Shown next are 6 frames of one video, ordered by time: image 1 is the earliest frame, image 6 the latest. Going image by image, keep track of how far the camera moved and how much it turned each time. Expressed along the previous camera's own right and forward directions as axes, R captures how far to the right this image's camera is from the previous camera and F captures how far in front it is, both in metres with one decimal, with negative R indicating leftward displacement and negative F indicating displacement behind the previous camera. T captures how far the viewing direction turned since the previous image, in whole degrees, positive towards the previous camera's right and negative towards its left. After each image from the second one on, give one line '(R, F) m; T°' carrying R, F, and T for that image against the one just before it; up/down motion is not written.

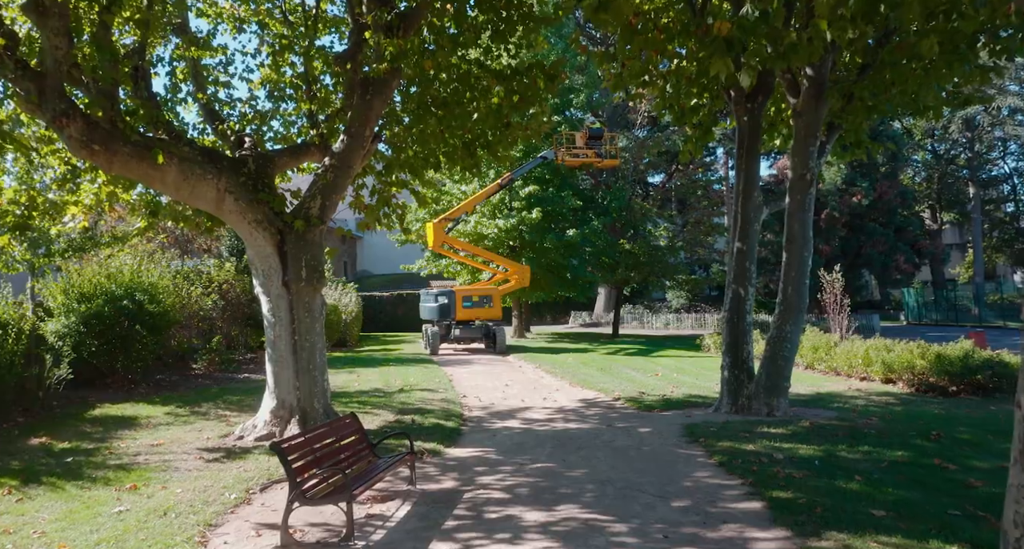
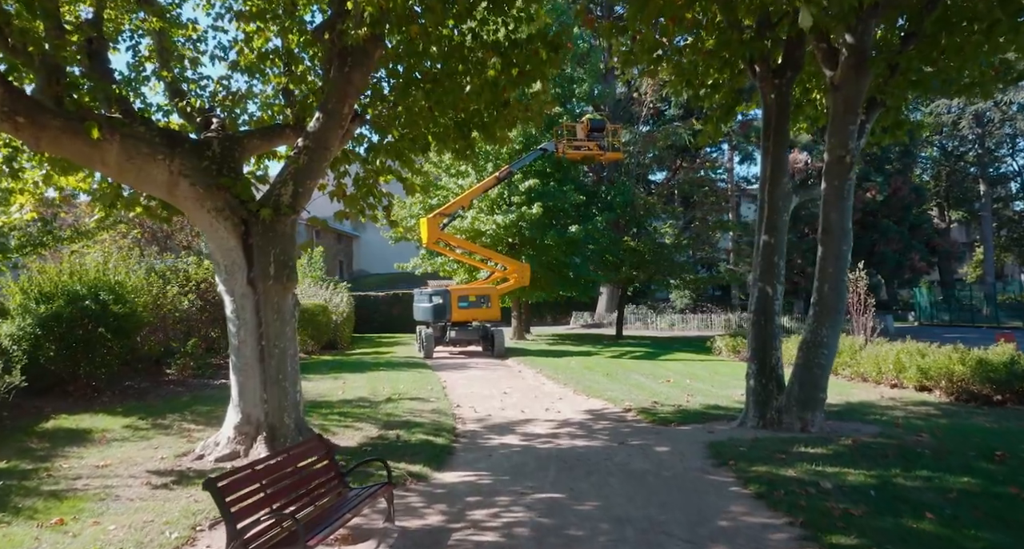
(0.0, +1.3) m; 0°
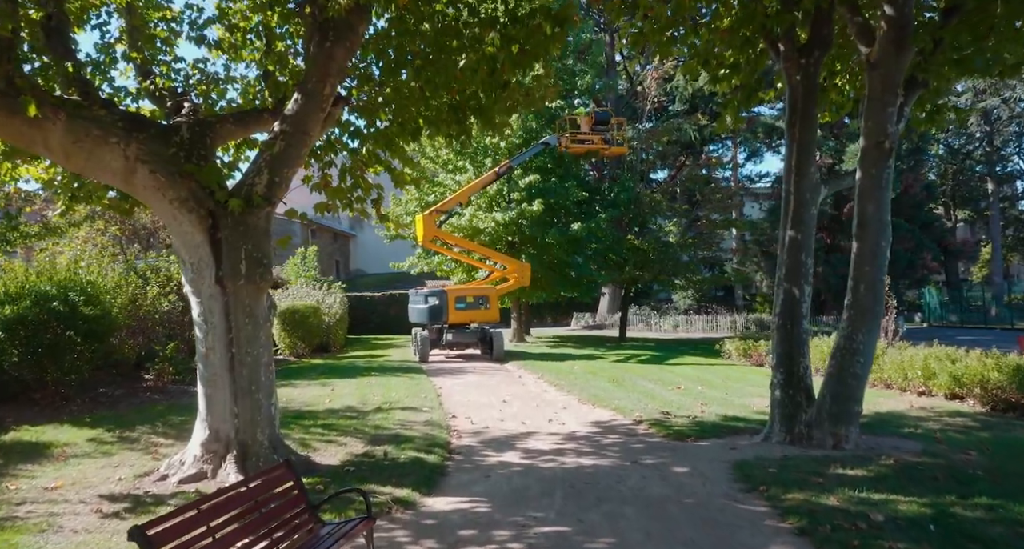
(0.0, +0.9) m; 0°
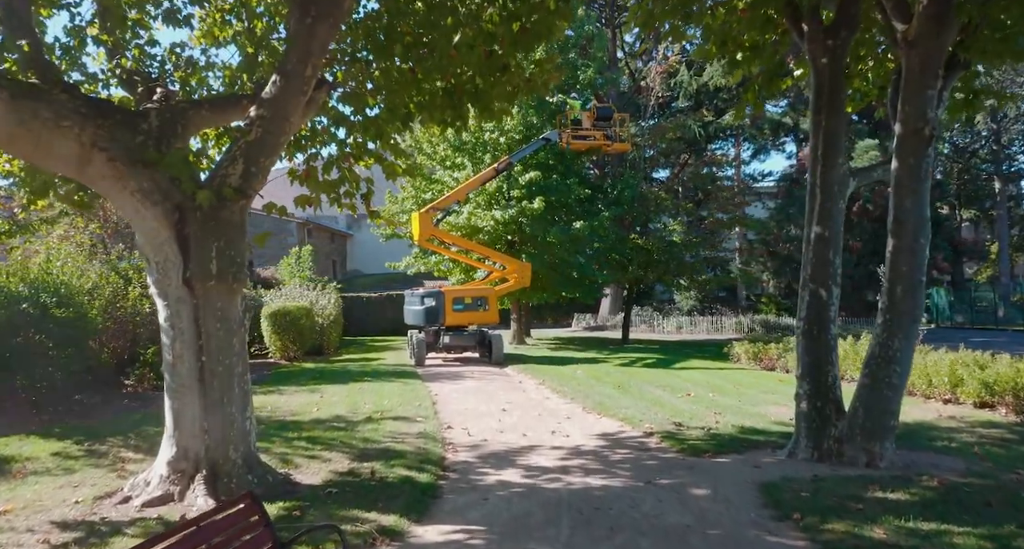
(0.0, +0.8) m; 0°
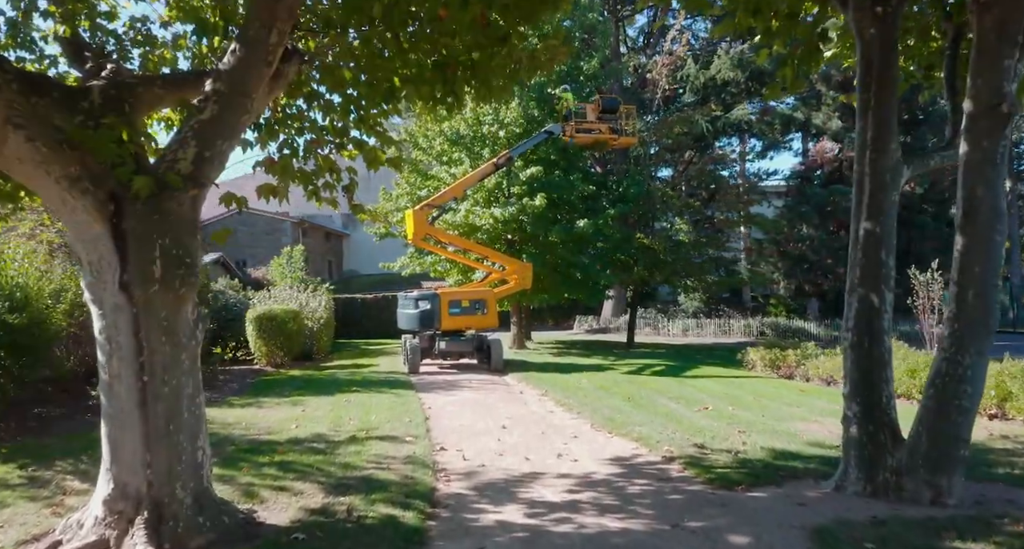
(0.0, +1.2) m; 0°
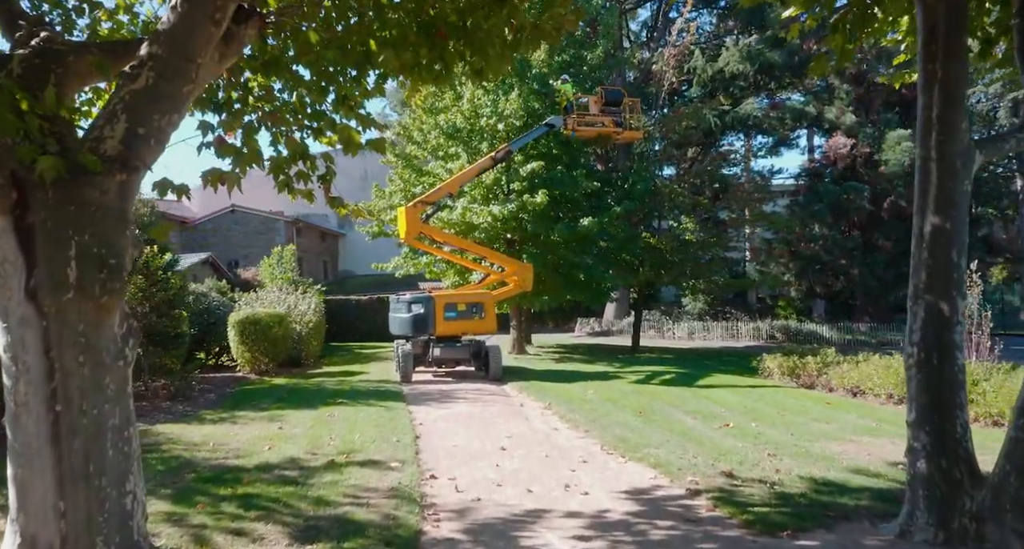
(0.0, +1.2) m; 0°
